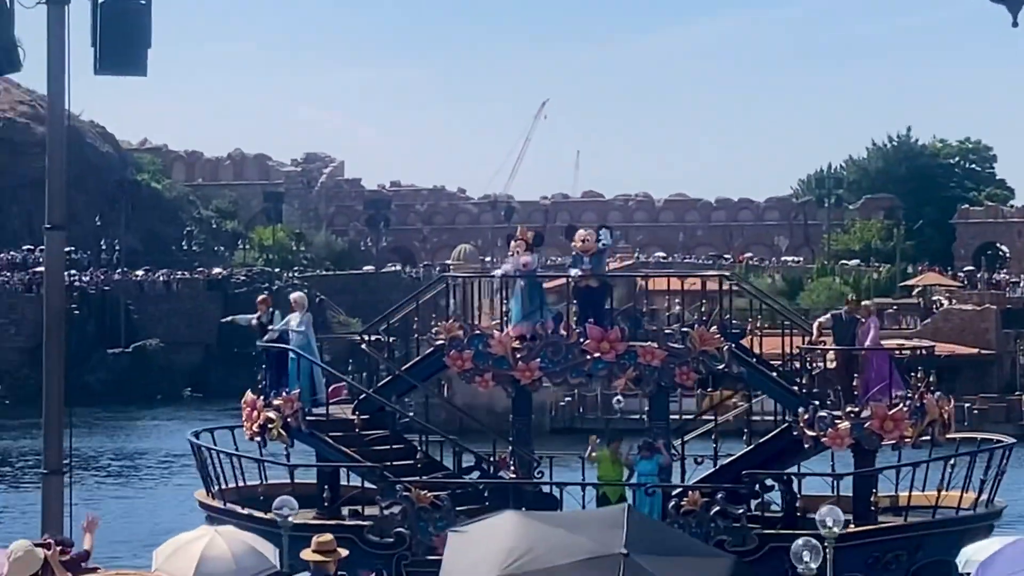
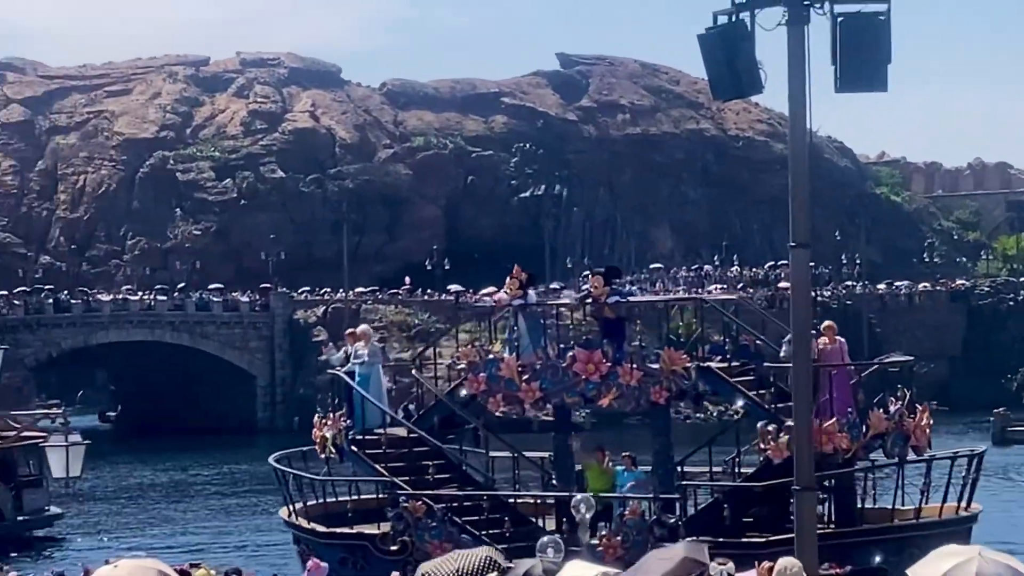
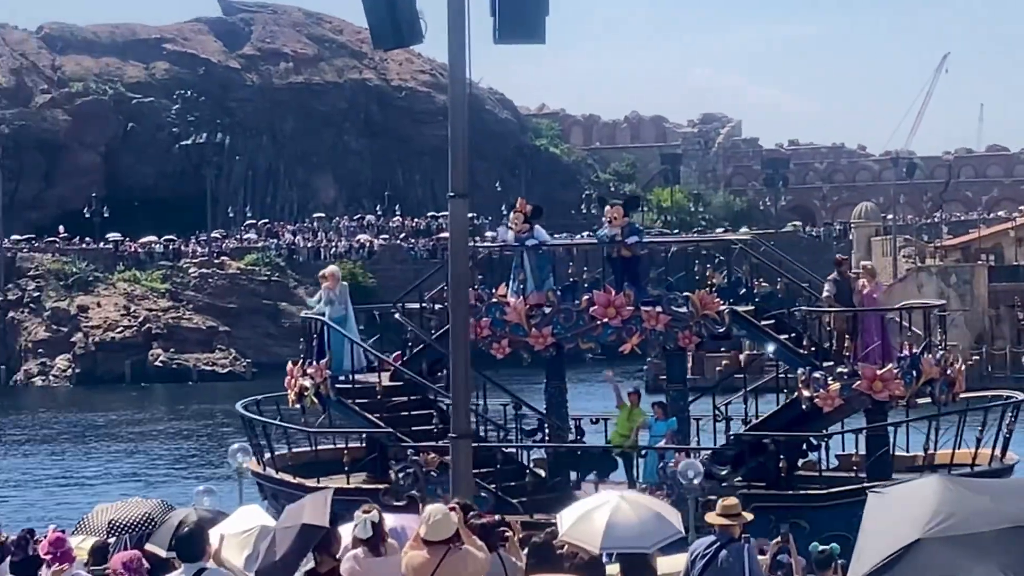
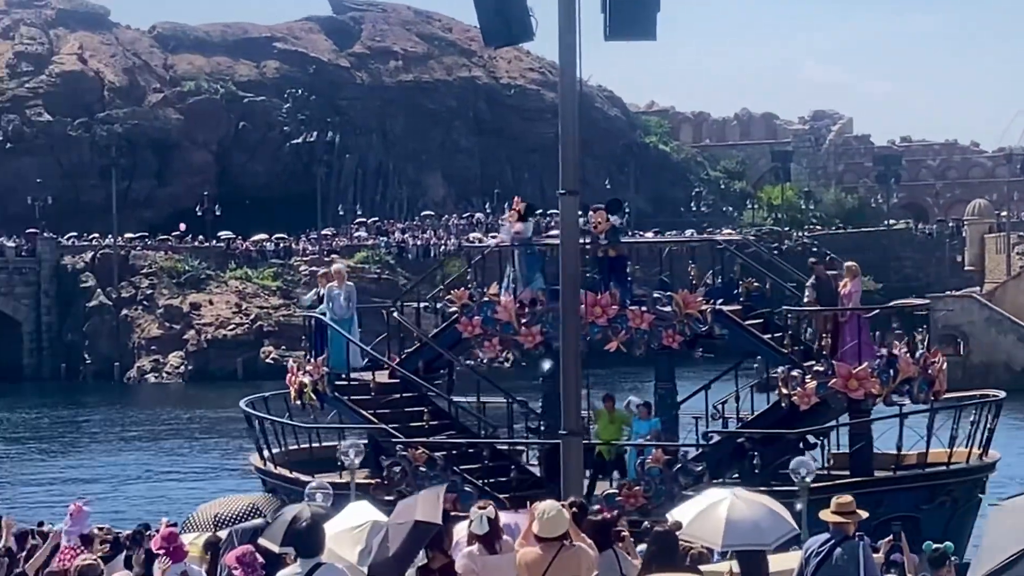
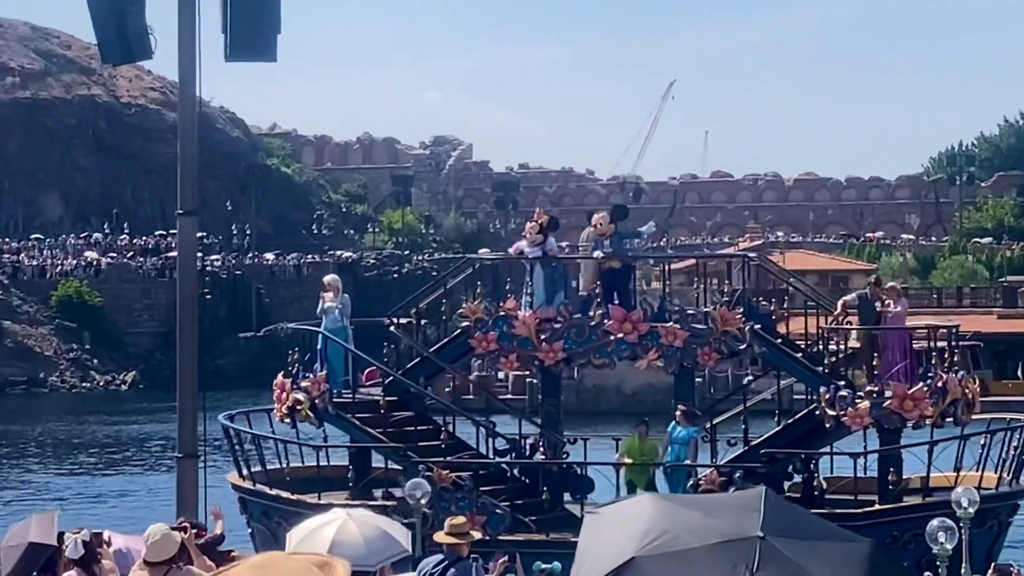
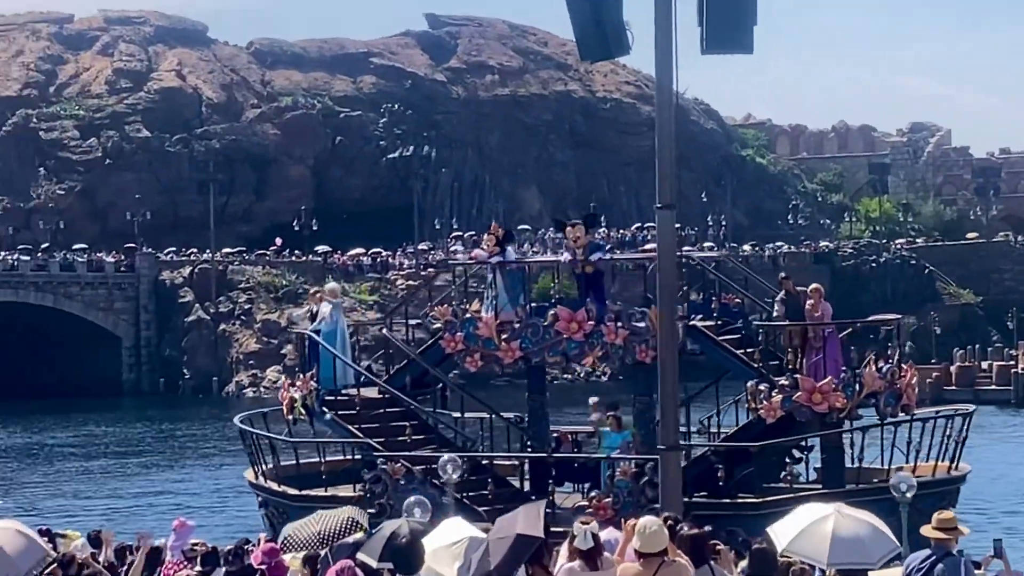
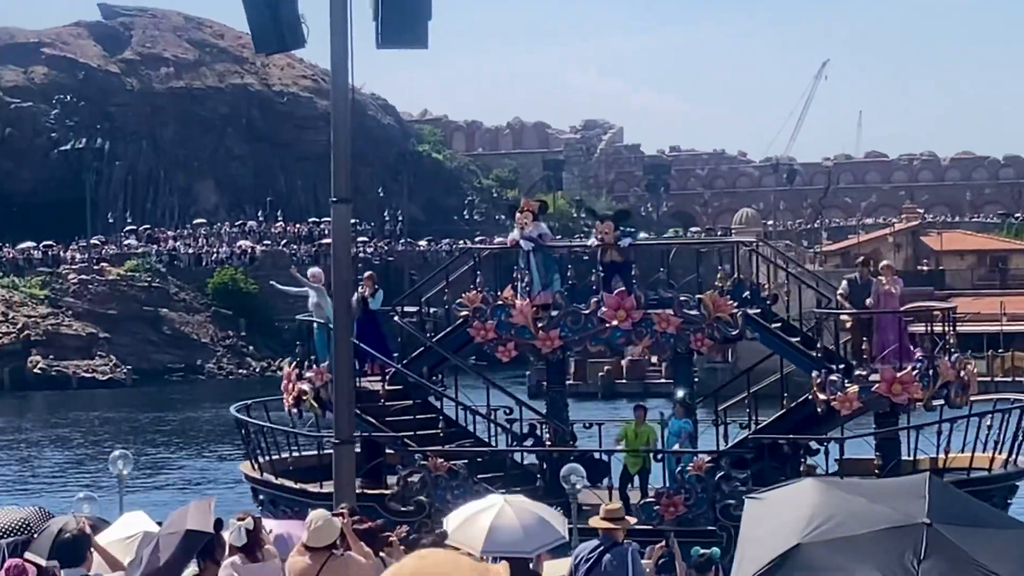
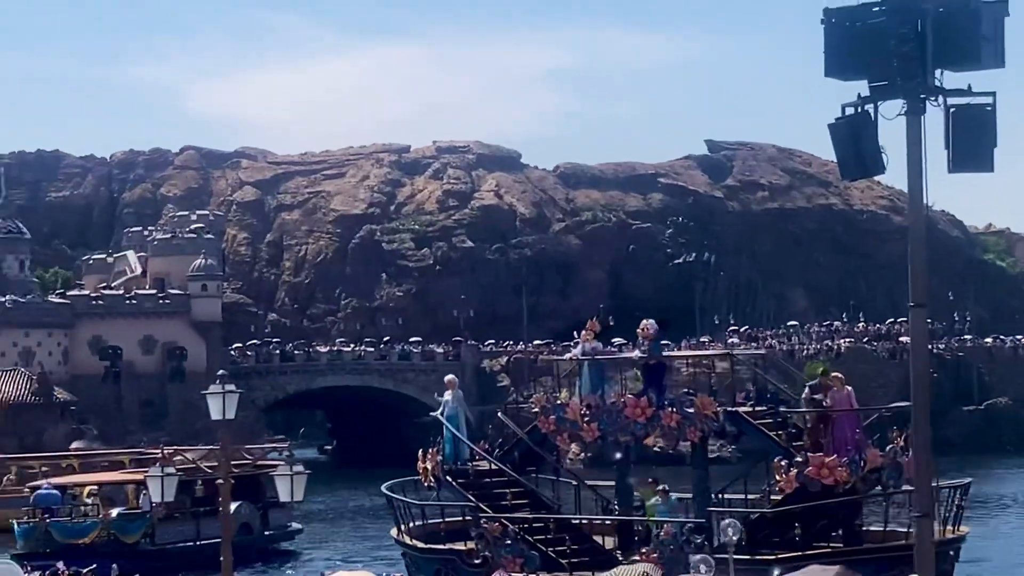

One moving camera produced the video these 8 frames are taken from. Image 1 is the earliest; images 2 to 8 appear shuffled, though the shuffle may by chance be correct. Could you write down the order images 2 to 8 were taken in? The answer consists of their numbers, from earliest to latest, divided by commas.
5, 7, 3, 4, 6, 2, 8
